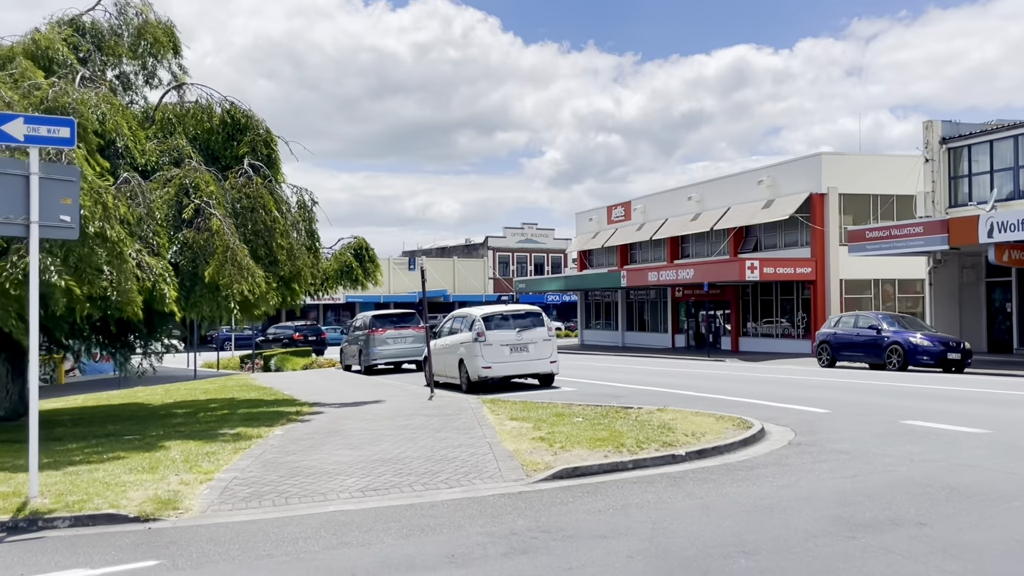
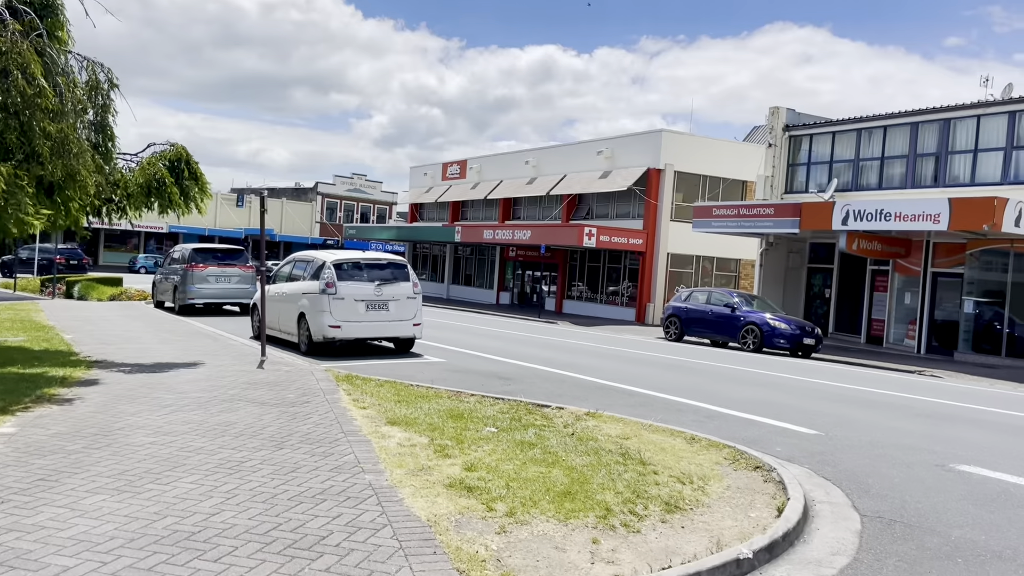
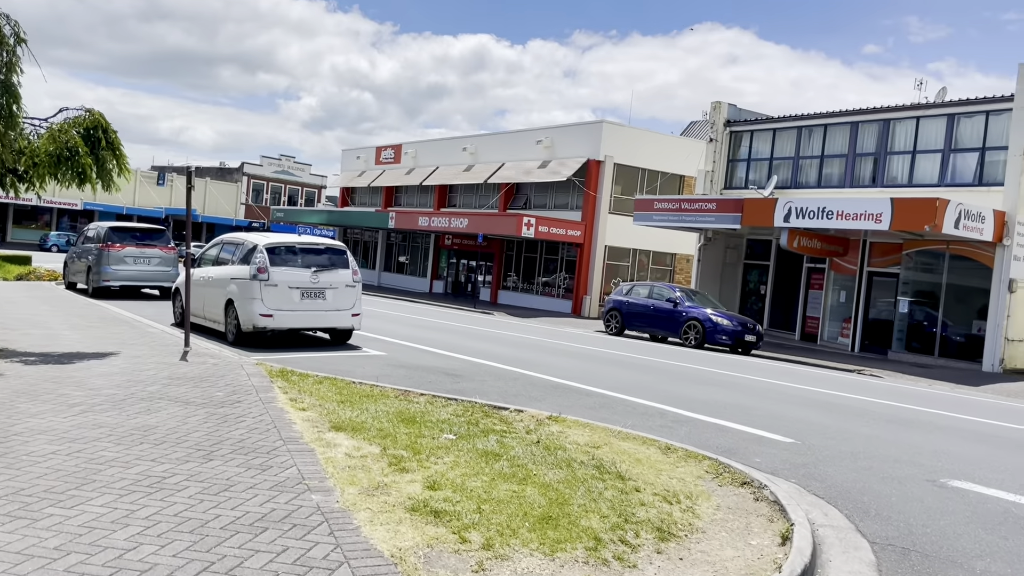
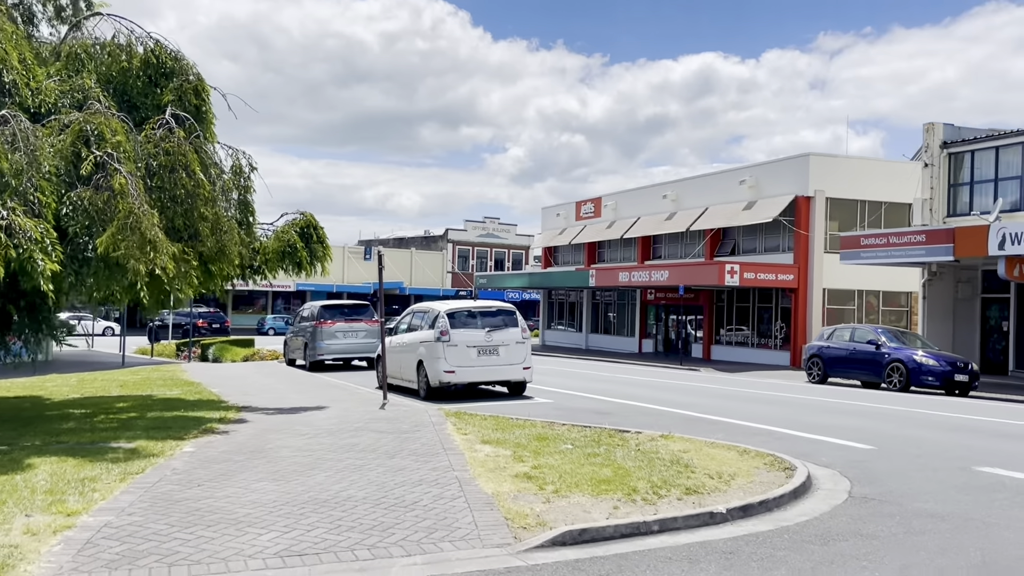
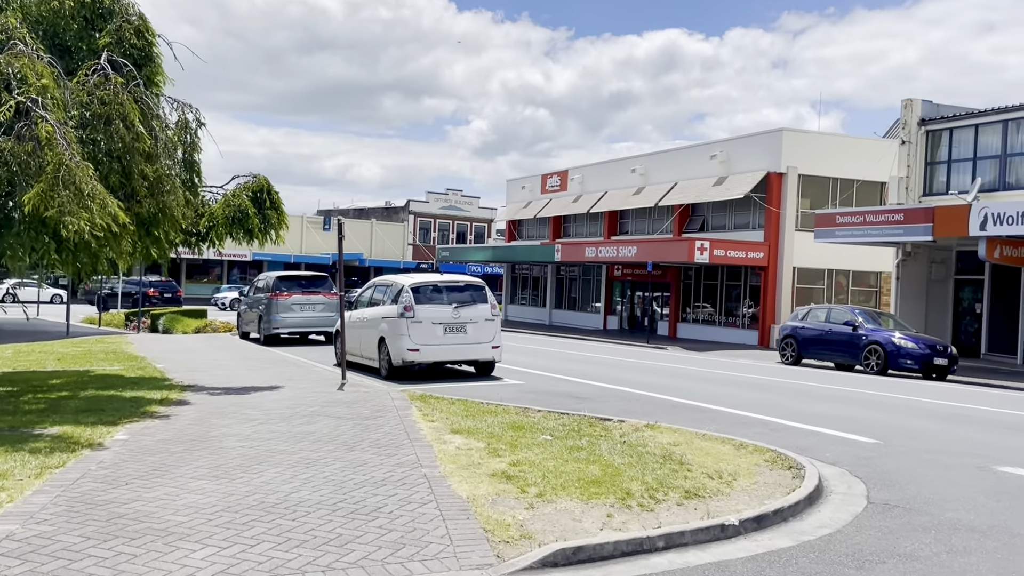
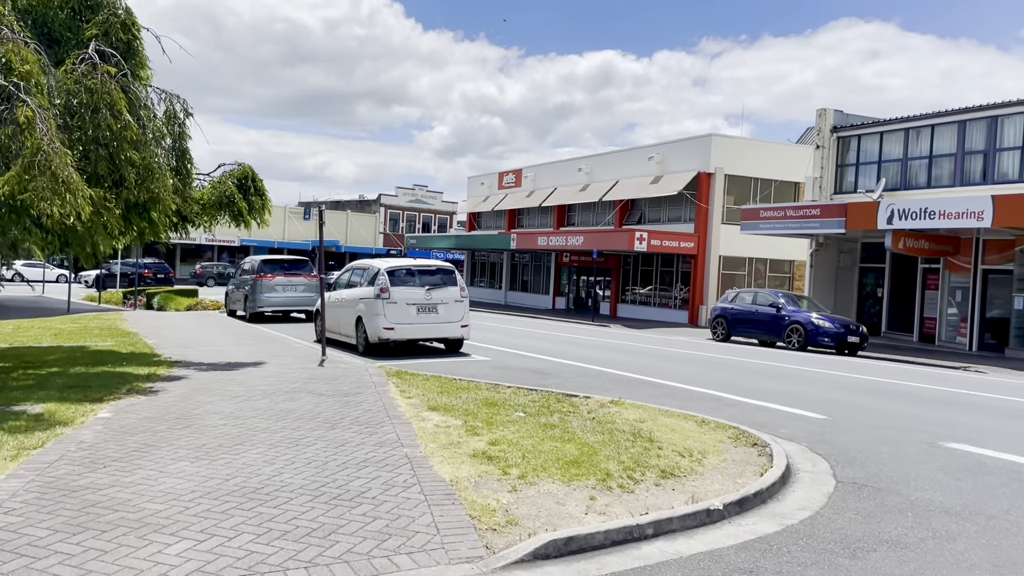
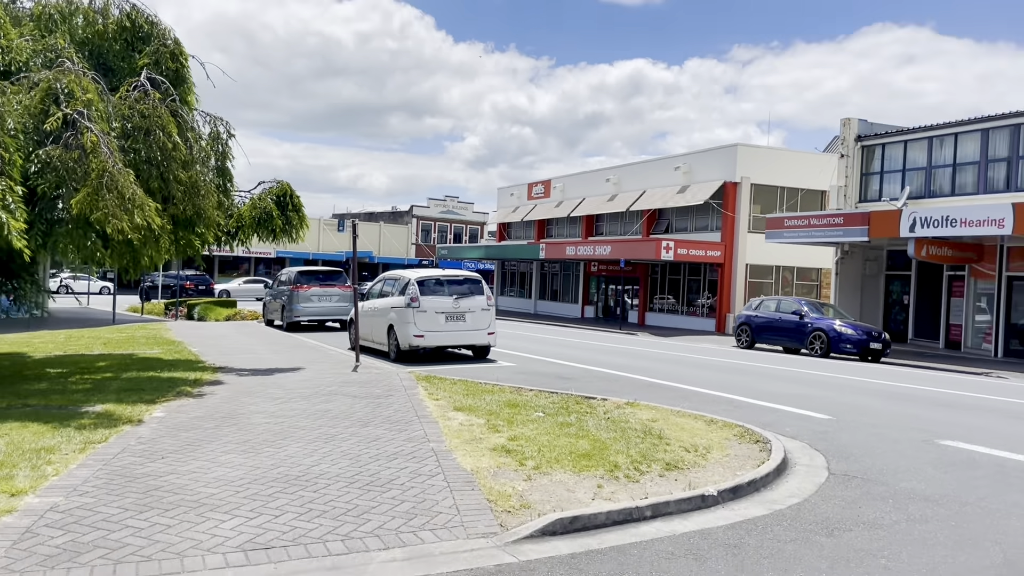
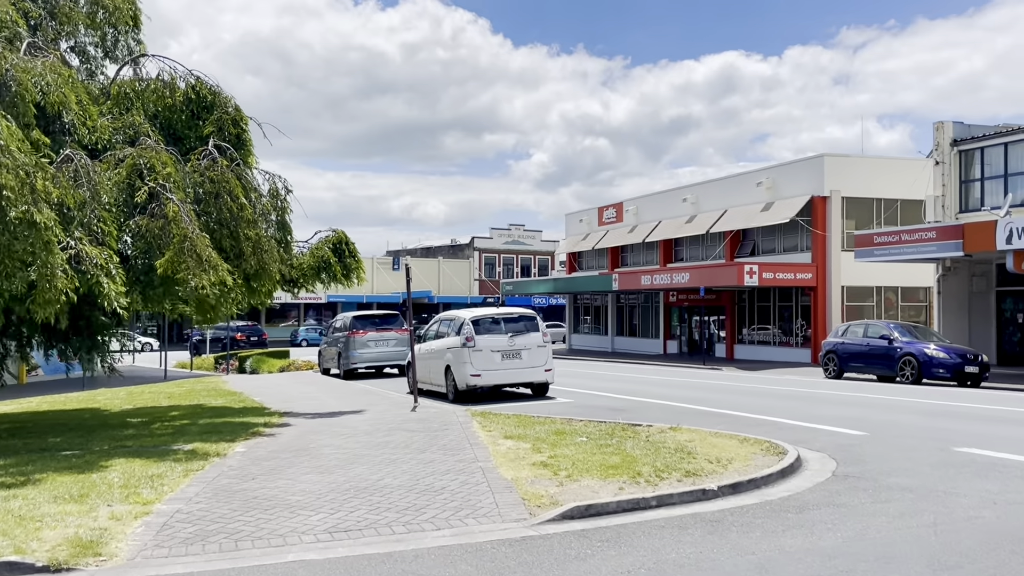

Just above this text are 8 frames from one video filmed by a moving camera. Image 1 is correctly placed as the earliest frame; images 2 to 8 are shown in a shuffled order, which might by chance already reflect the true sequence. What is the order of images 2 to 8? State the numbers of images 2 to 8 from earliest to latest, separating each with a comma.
8, 4, 5, 7, 6, 2, 3
